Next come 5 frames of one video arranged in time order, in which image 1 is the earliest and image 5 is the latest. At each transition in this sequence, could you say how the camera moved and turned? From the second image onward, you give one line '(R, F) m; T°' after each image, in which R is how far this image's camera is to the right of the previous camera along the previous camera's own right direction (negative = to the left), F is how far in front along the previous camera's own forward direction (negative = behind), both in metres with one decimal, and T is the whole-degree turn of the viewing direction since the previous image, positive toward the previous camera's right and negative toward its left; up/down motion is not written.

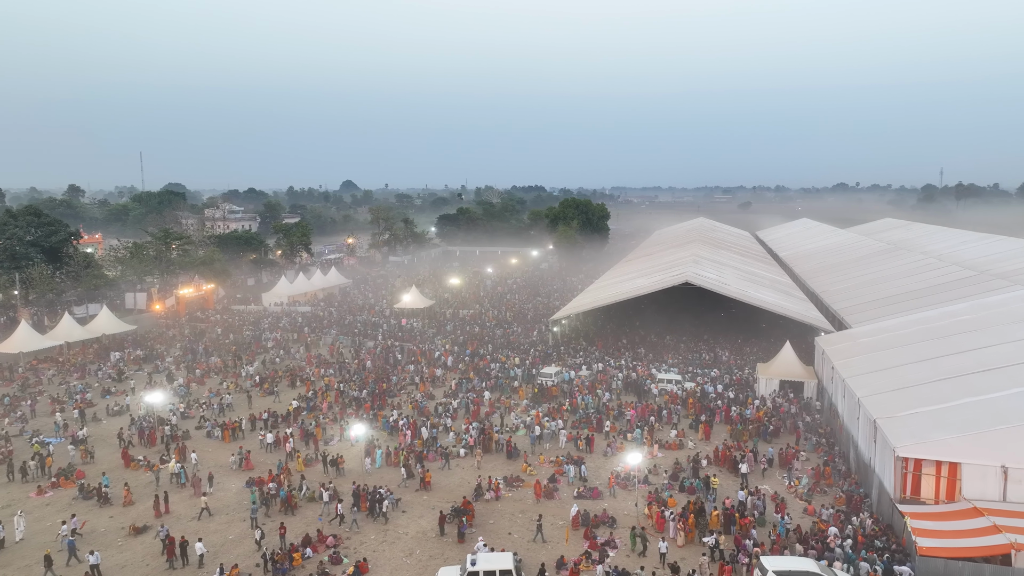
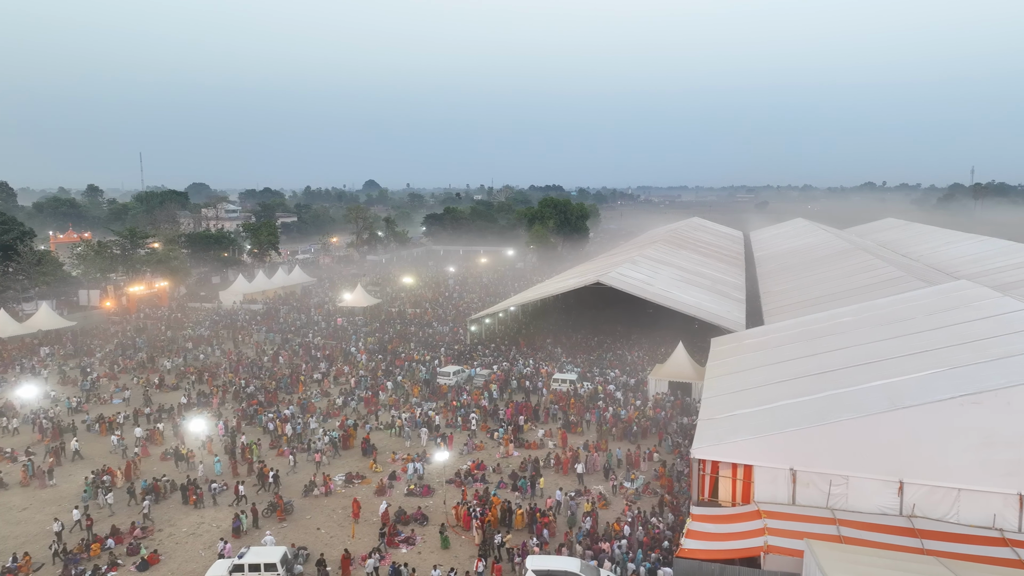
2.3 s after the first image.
(+4.5, -0.1) m; -2°
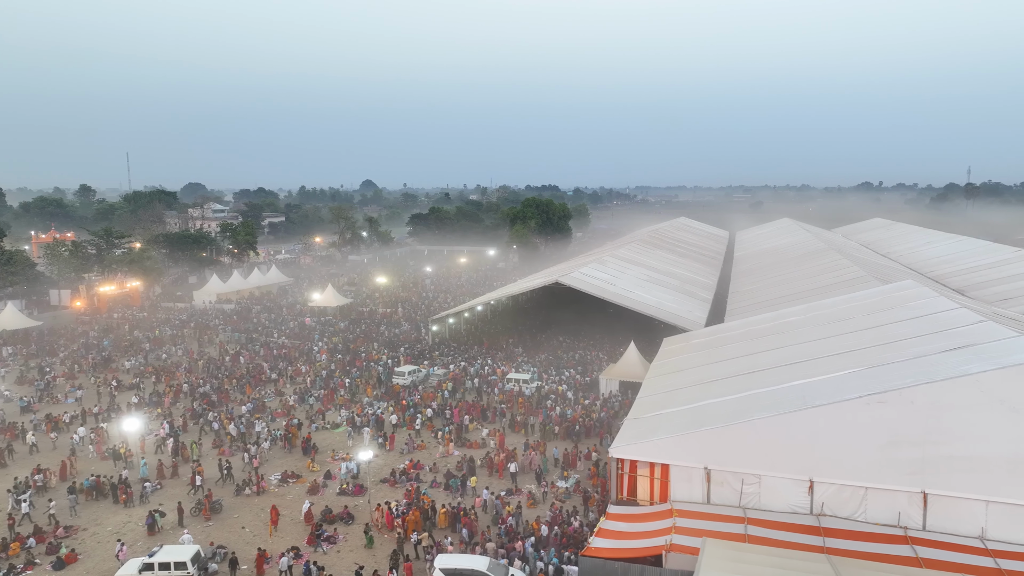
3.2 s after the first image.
(+1.6, -0.1) m; 0°
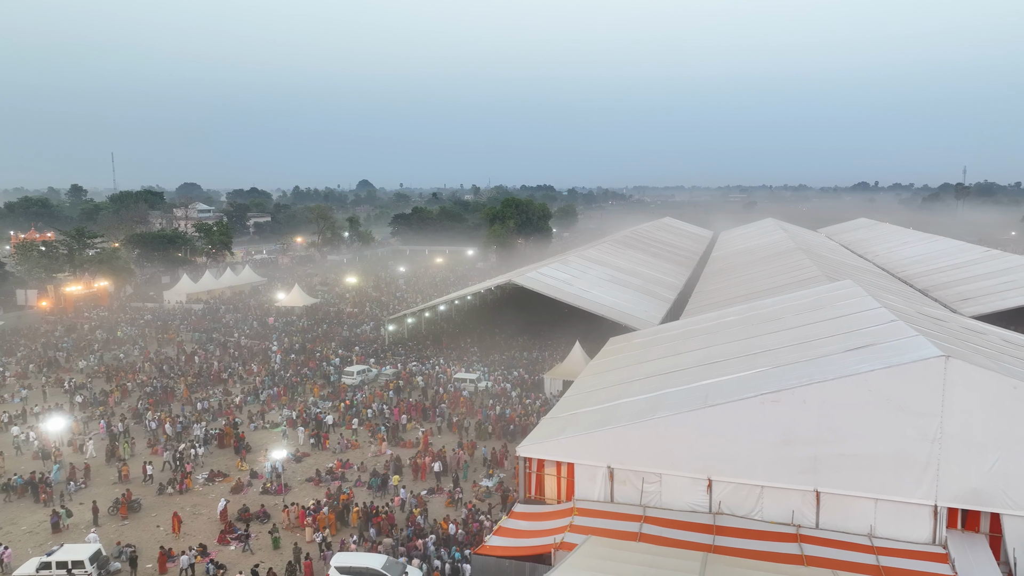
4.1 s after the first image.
(+1.8, -0.1) m; 0°
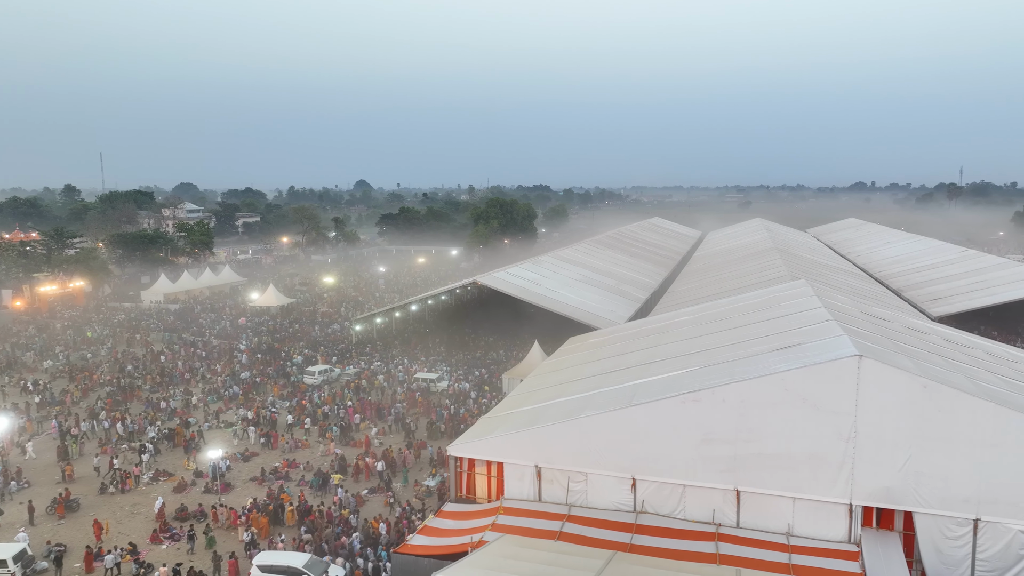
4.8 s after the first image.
(+1.3, -0.1) m; 0°
